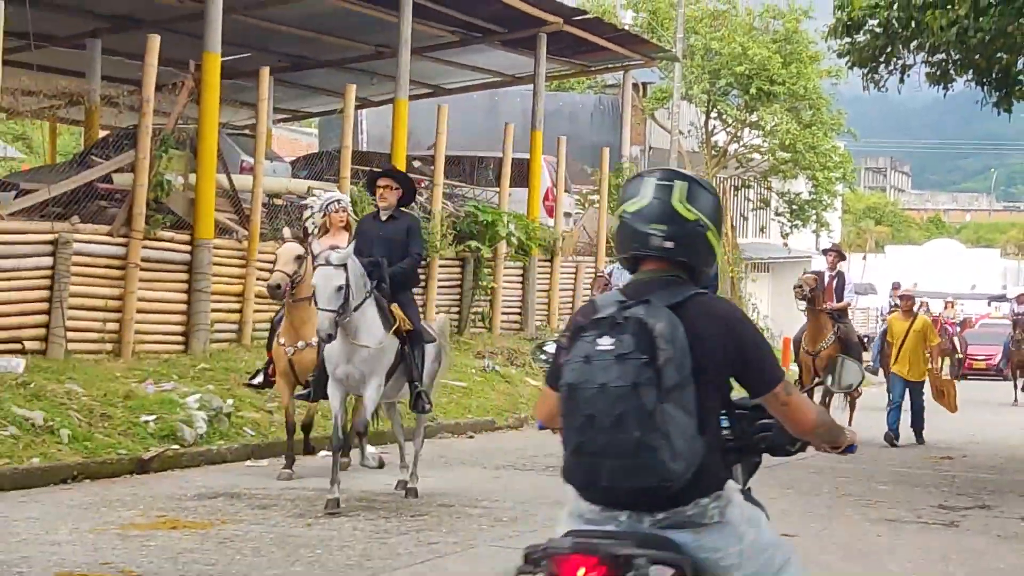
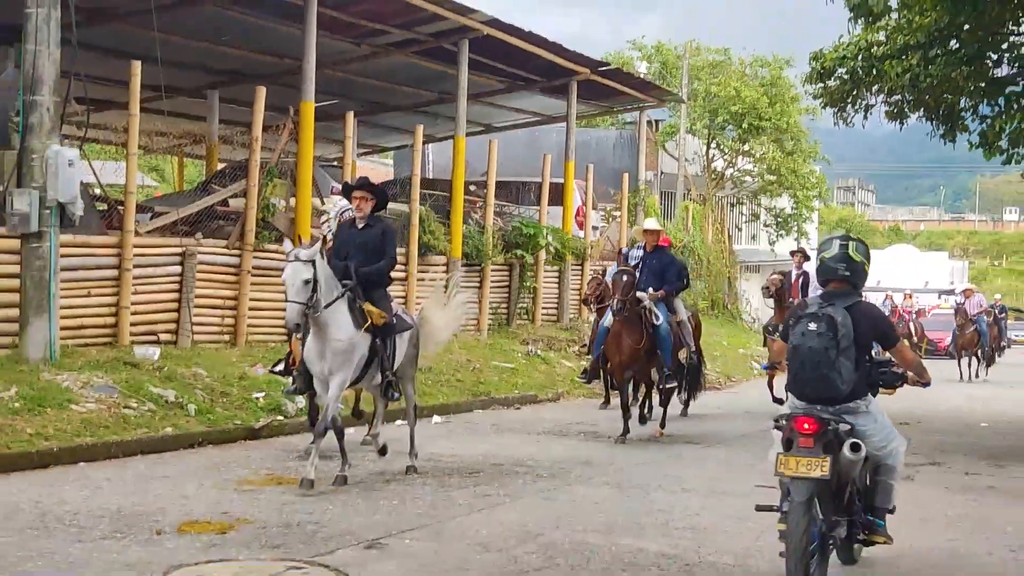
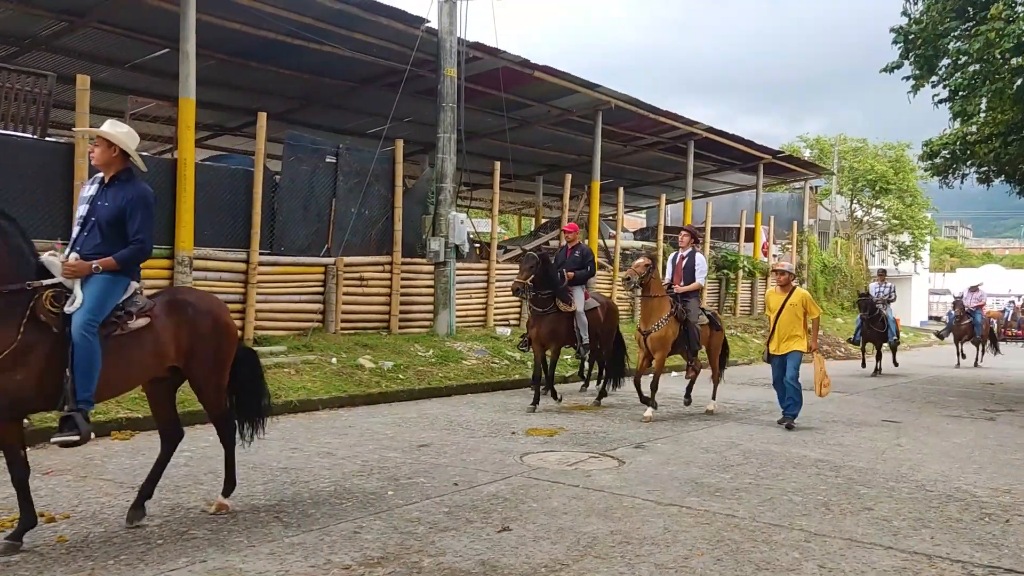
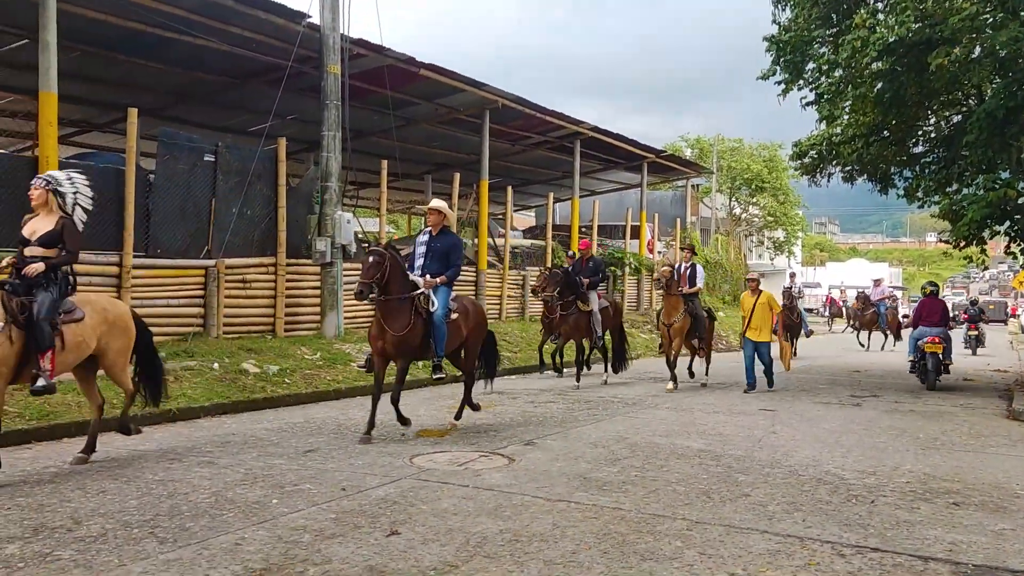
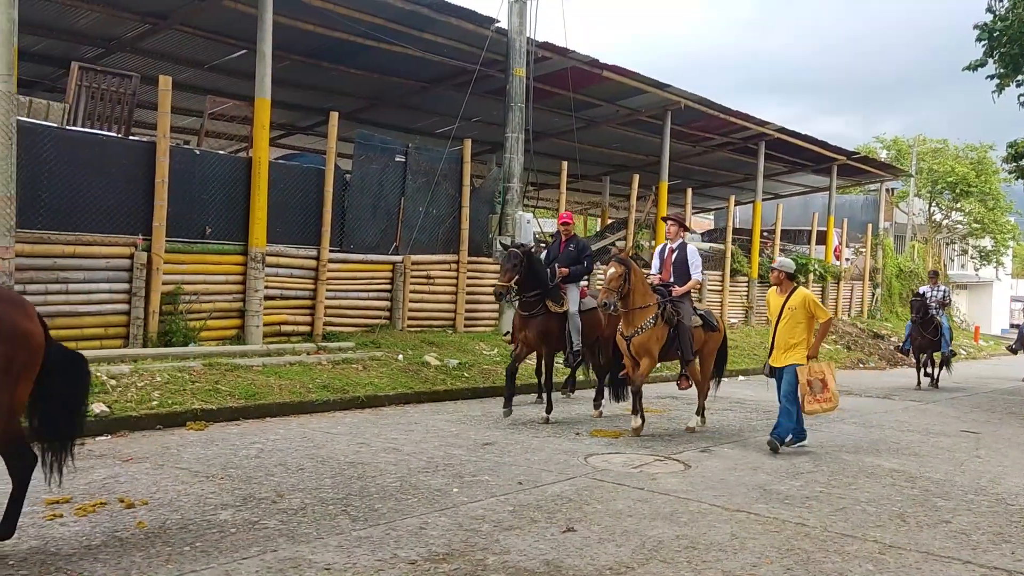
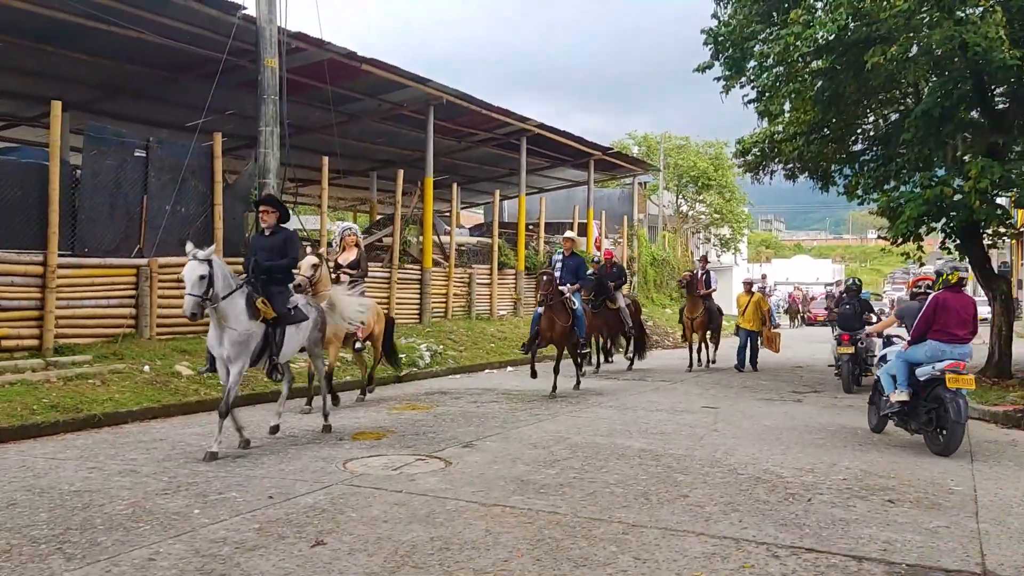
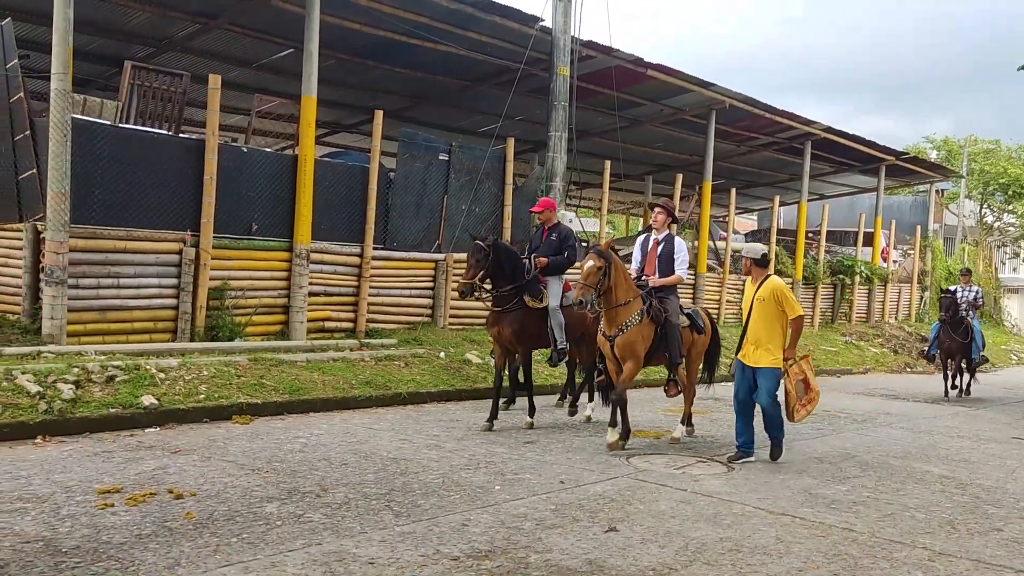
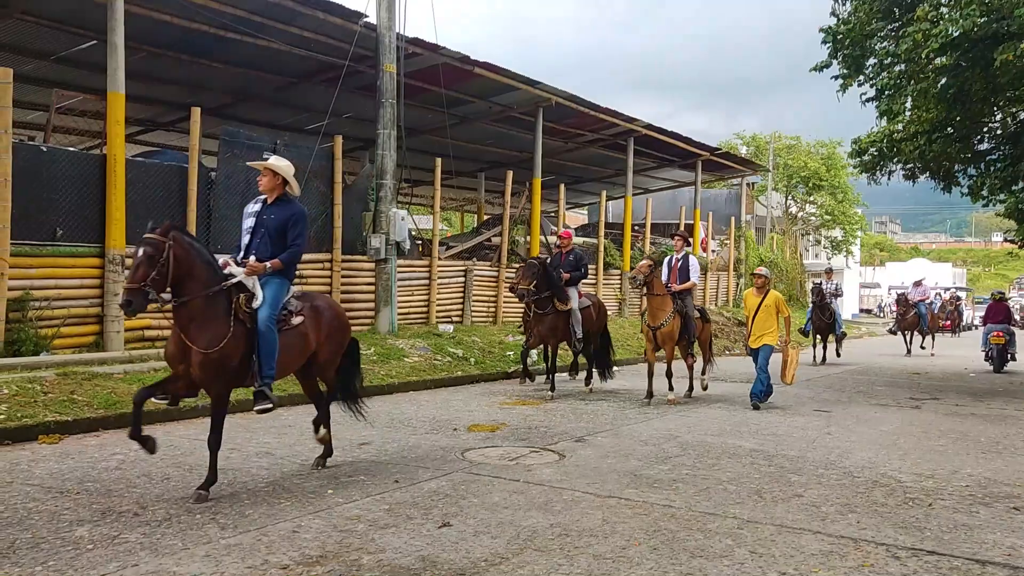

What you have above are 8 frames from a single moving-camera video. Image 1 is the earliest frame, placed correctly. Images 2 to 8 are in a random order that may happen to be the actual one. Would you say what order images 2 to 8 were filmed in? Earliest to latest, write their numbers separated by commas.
2, 6, 4, 8, 3, 5, 7
